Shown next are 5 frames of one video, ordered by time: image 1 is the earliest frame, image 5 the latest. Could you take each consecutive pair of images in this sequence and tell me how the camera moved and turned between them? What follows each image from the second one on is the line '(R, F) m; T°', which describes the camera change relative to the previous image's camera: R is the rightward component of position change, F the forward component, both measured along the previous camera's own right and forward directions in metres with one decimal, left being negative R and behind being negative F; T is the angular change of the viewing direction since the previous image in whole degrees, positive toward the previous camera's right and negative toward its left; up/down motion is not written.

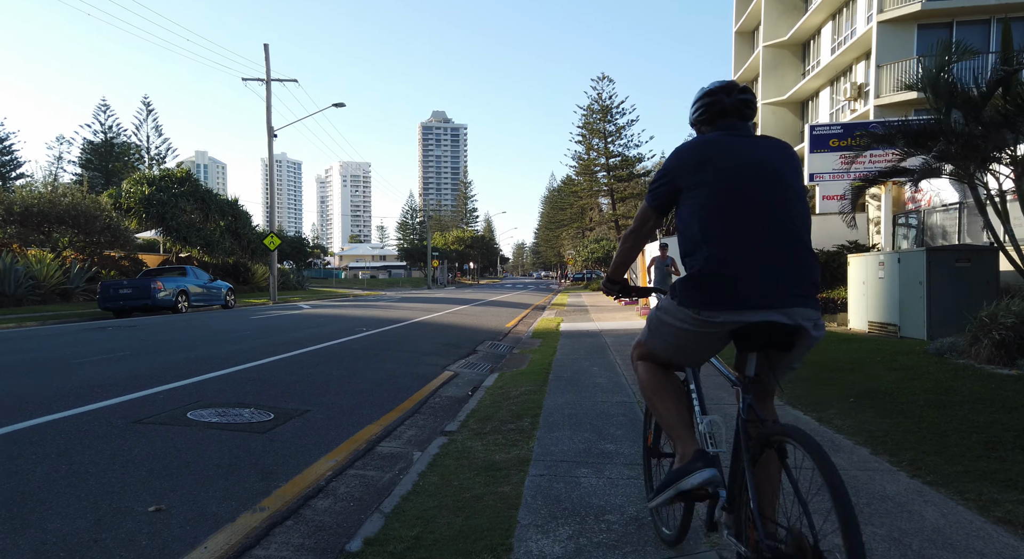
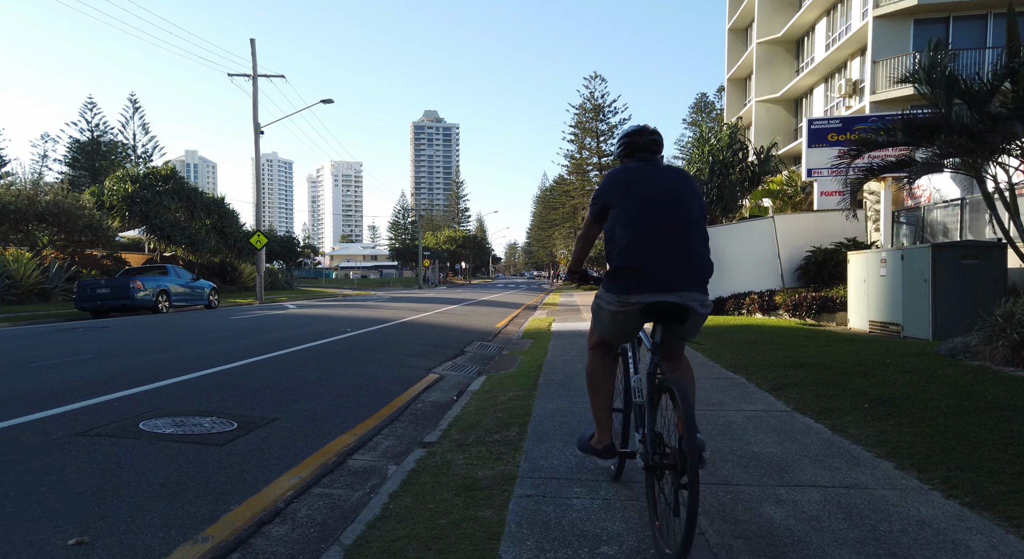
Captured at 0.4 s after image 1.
(+0.1, +0.4) m; +1°
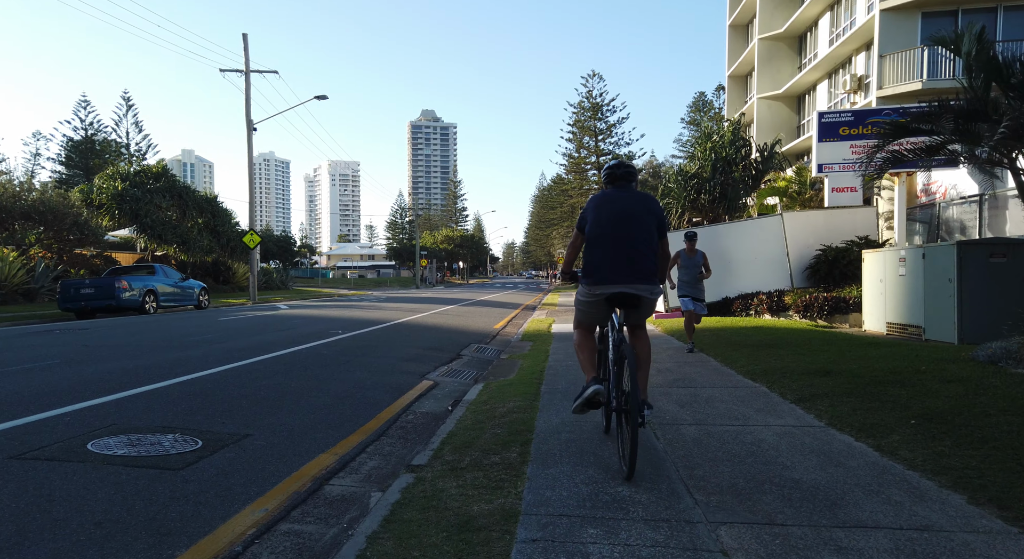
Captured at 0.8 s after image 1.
(0.0, +0.6) m; 0°
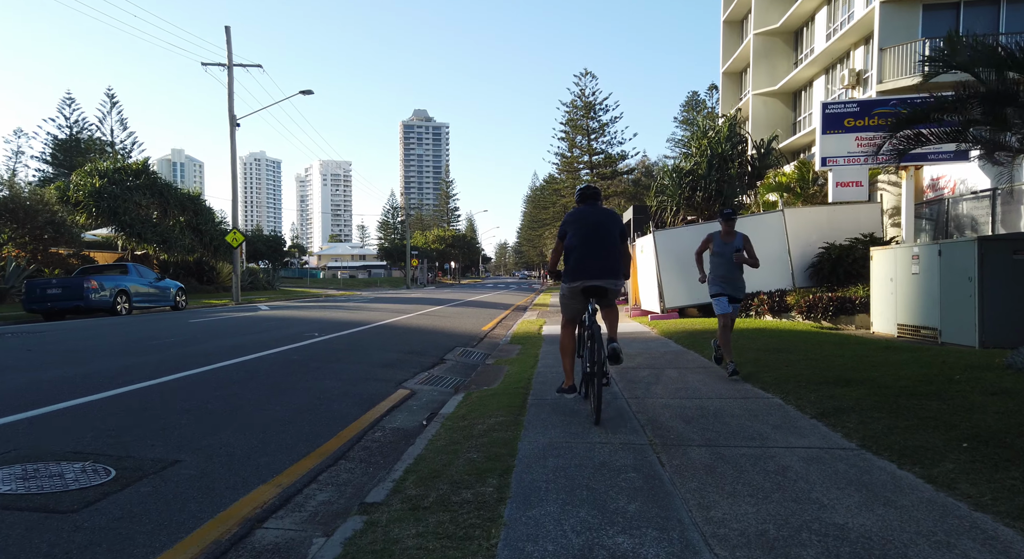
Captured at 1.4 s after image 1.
(+0.1, +0.7) m; +1°
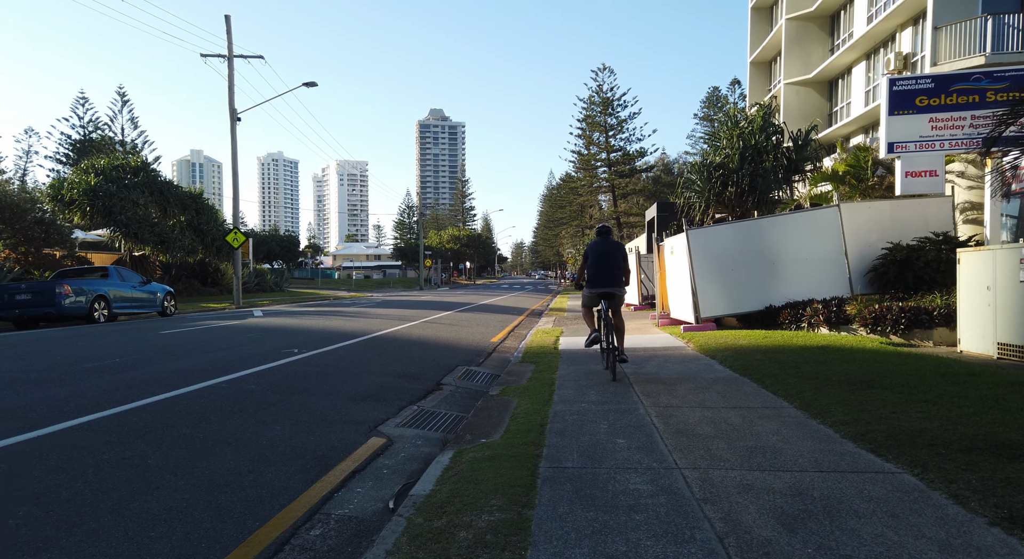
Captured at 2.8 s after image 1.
(+0.1, +1.7) m; -2°
